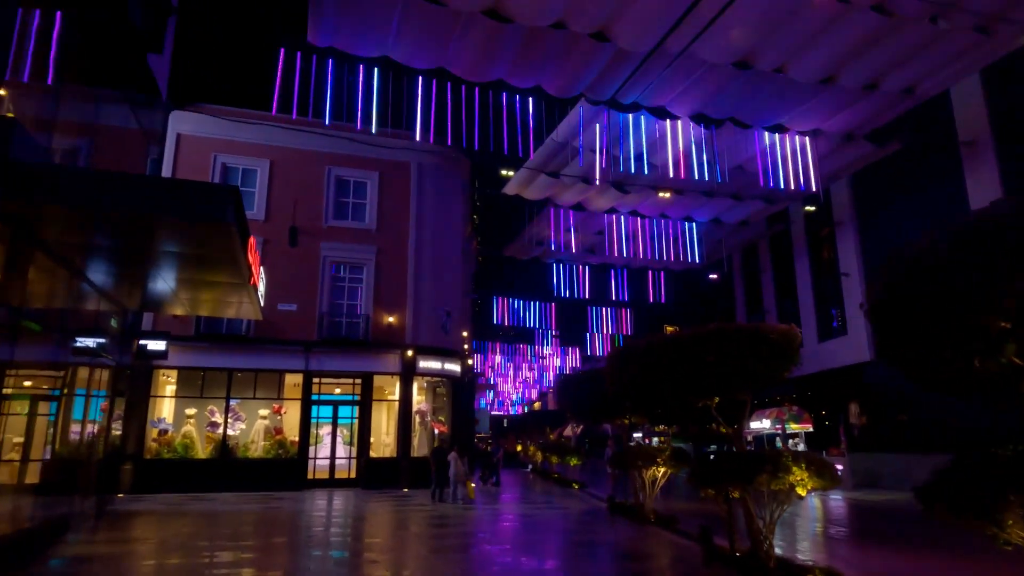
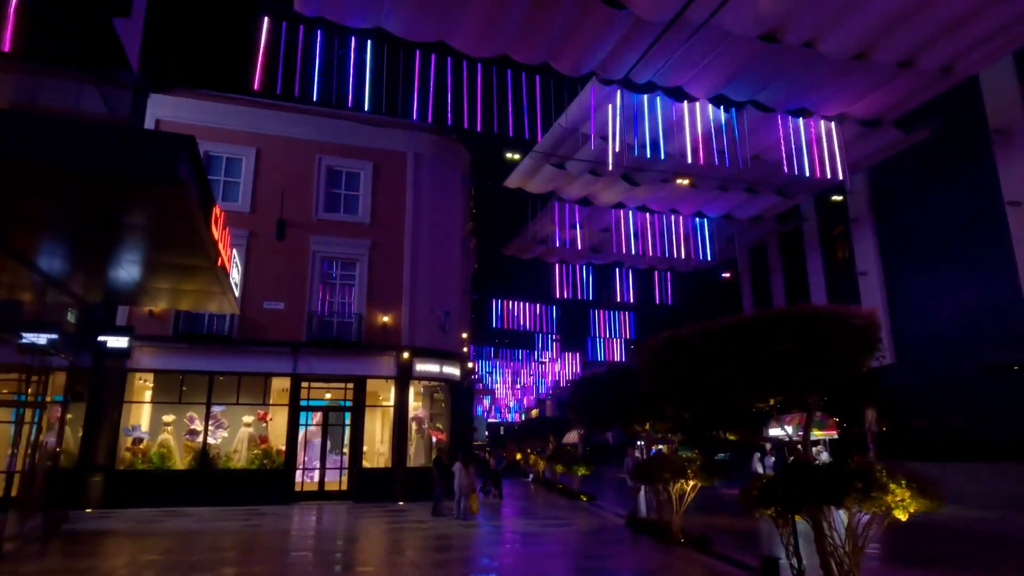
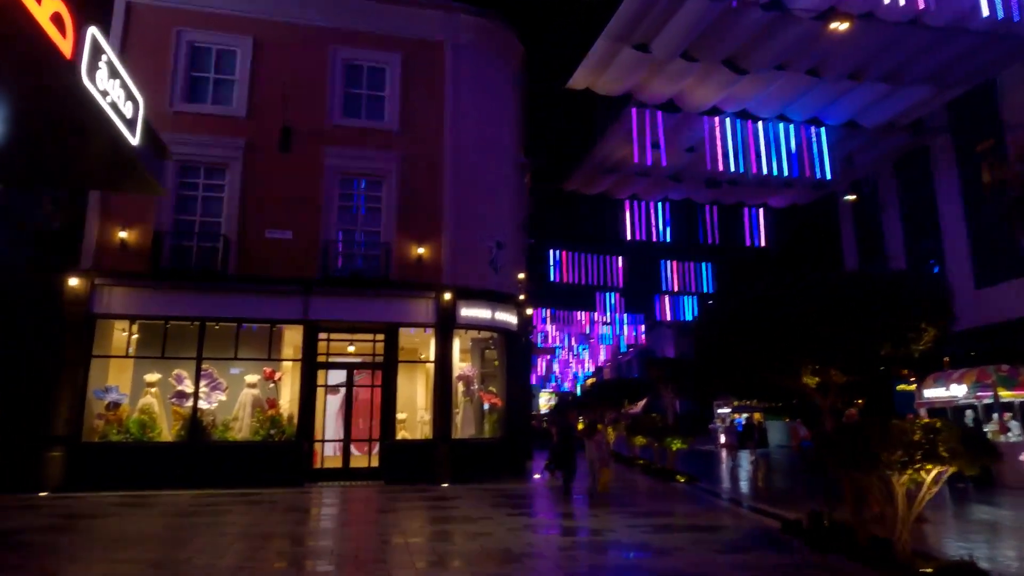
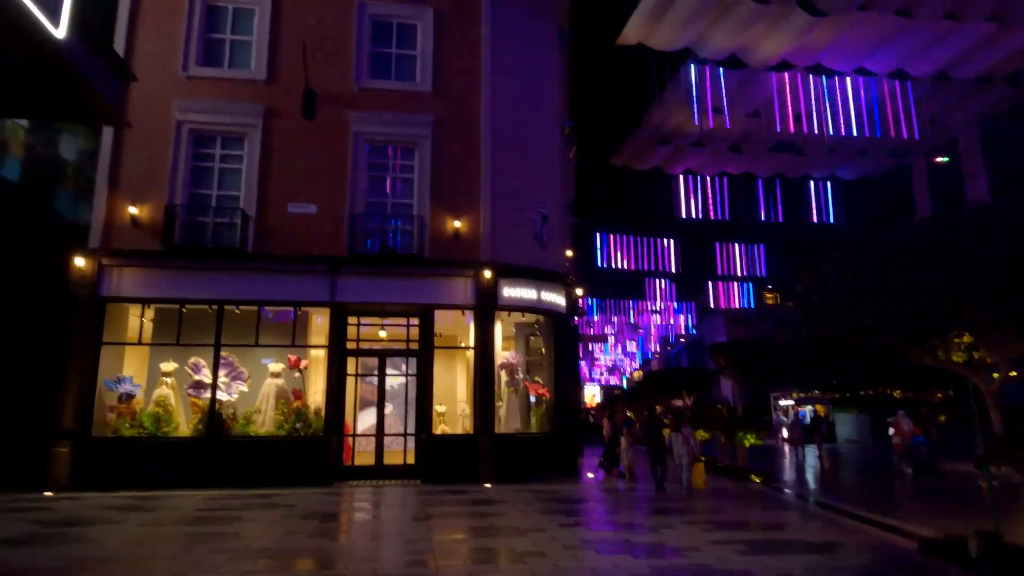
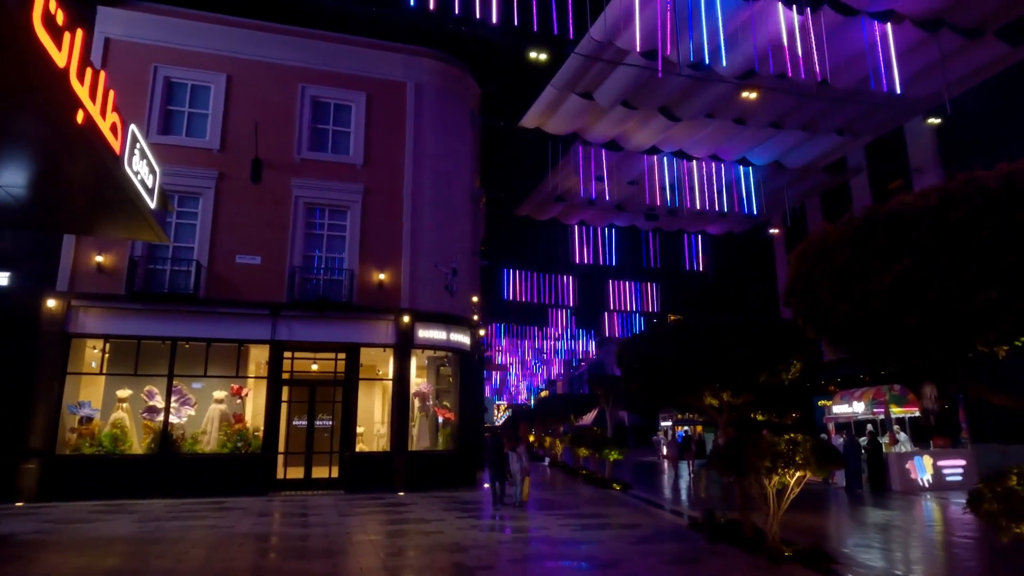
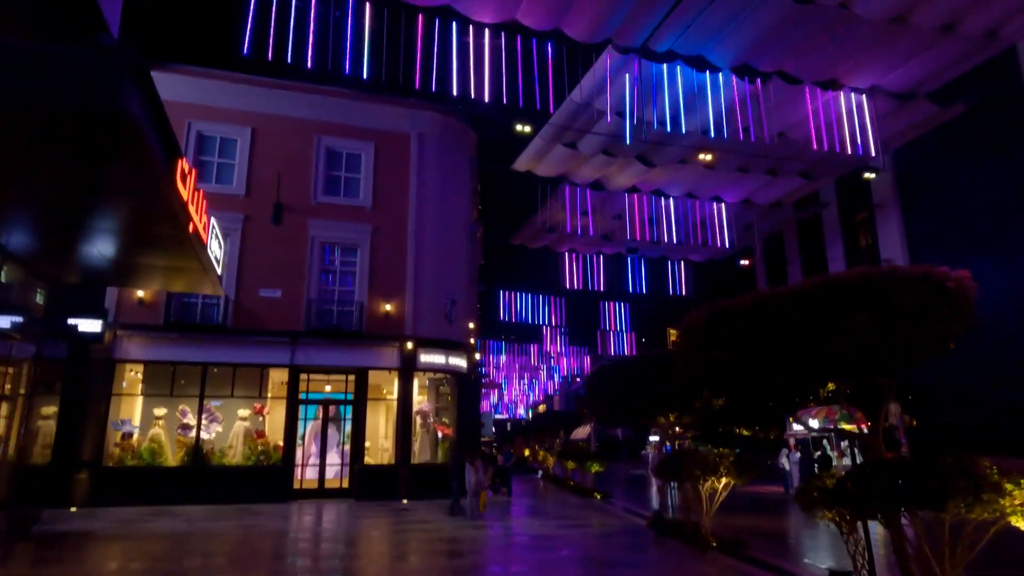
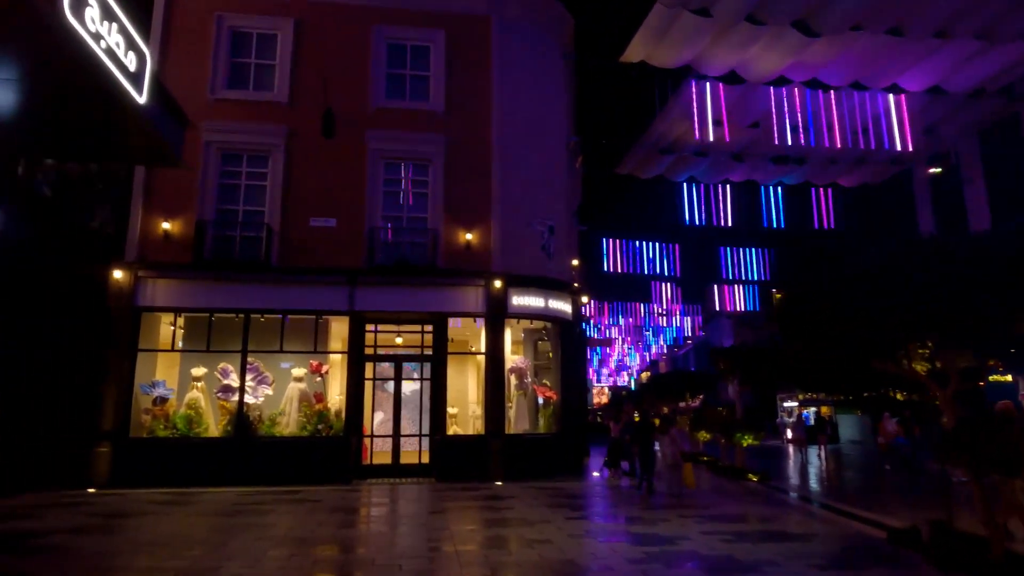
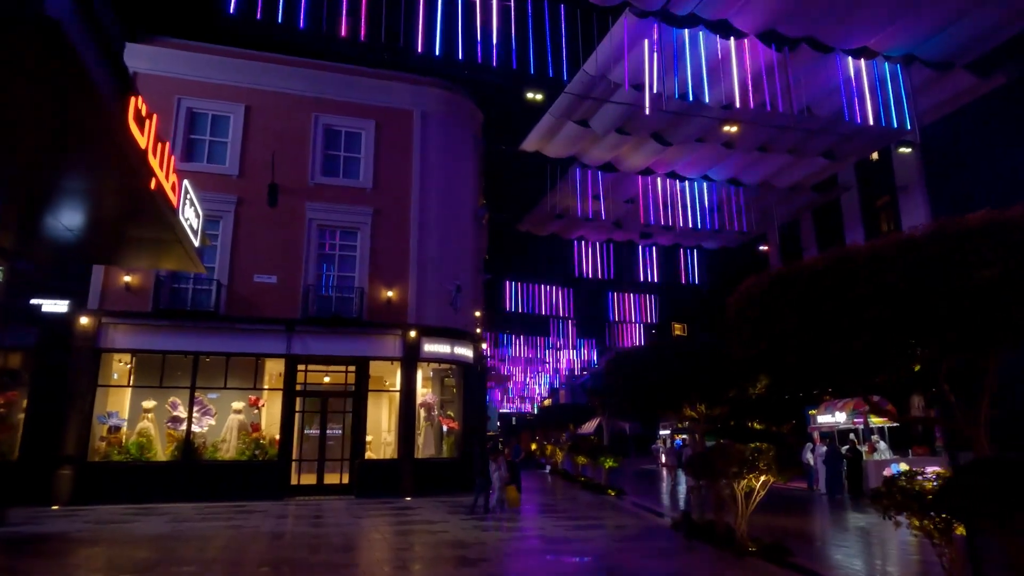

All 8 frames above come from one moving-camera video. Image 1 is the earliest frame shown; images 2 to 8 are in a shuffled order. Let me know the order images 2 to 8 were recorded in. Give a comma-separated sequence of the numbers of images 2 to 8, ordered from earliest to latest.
2, 6, 8, 5, 3, 7, 4
